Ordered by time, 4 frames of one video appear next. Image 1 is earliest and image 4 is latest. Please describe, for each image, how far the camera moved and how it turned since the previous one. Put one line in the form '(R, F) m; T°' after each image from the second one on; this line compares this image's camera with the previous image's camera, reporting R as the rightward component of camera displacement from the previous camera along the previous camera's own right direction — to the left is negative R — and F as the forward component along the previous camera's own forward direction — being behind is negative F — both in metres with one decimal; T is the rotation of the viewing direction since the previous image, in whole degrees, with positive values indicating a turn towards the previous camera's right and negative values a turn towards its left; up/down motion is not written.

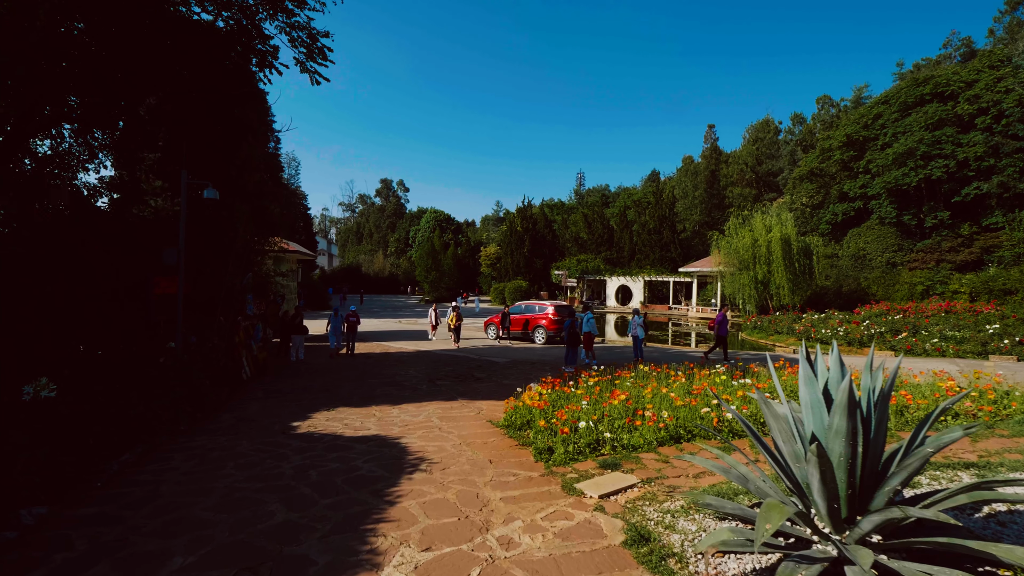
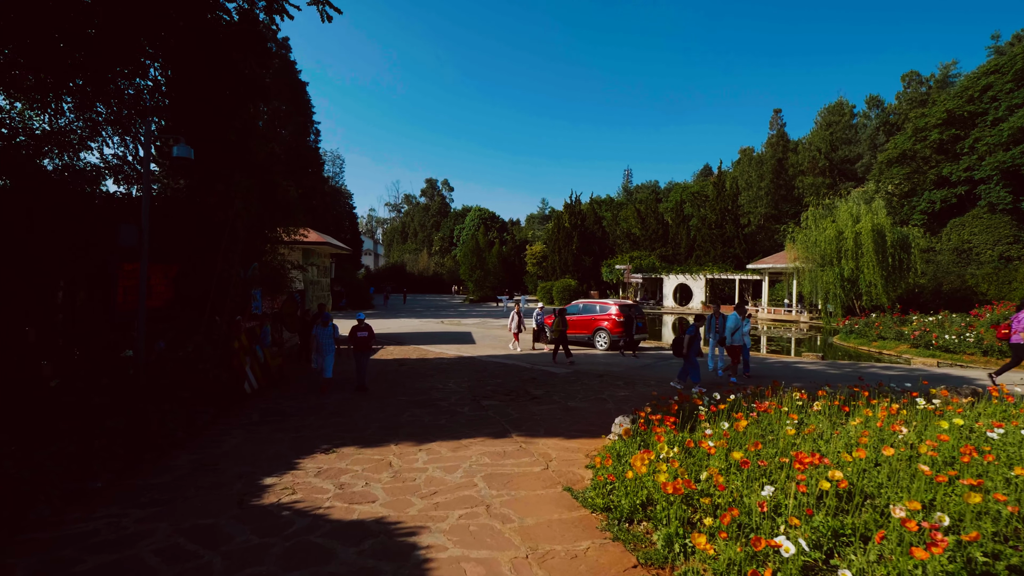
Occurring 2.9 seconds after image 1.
(-0.3, +2.6) m; -4°
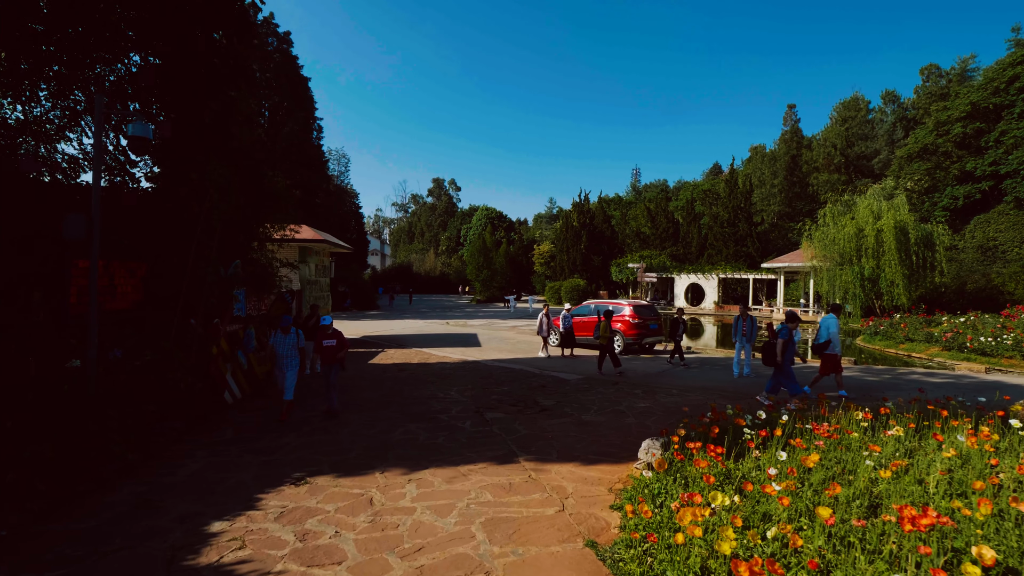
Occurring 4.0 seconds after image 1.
(0.0, +0.9) m; -1°
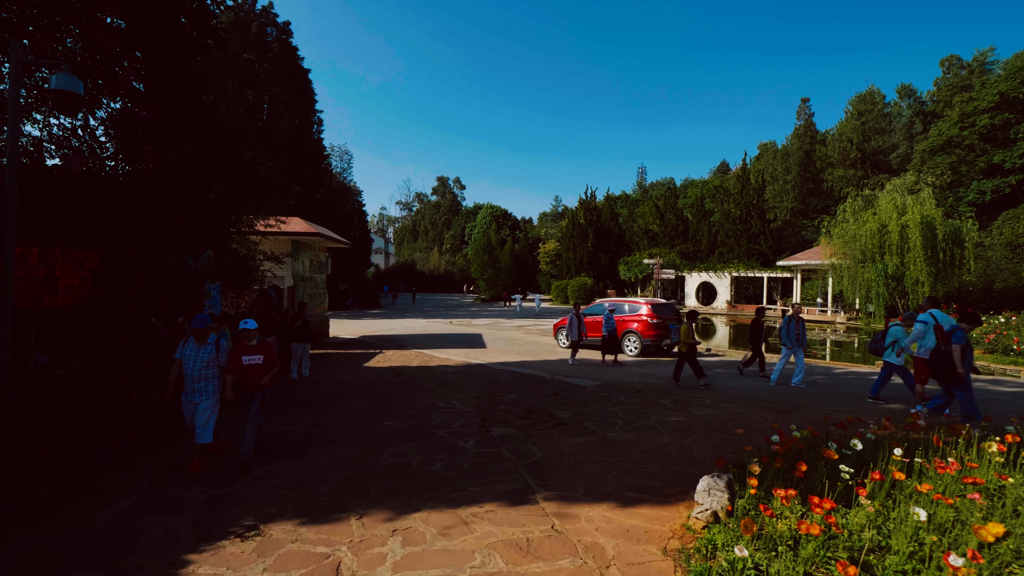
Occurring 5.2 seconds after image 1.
(-0.1, +1.2) m; 0°
